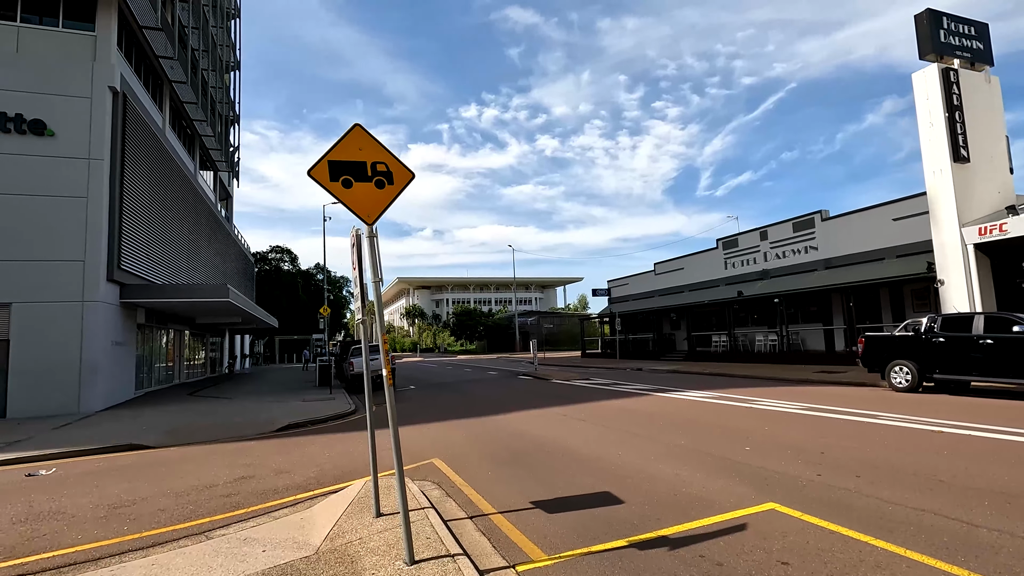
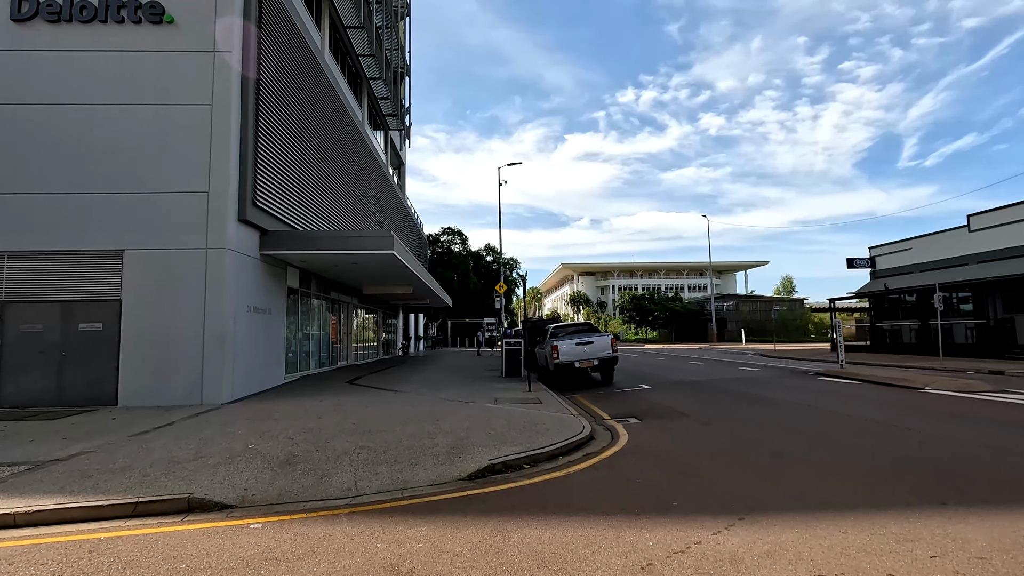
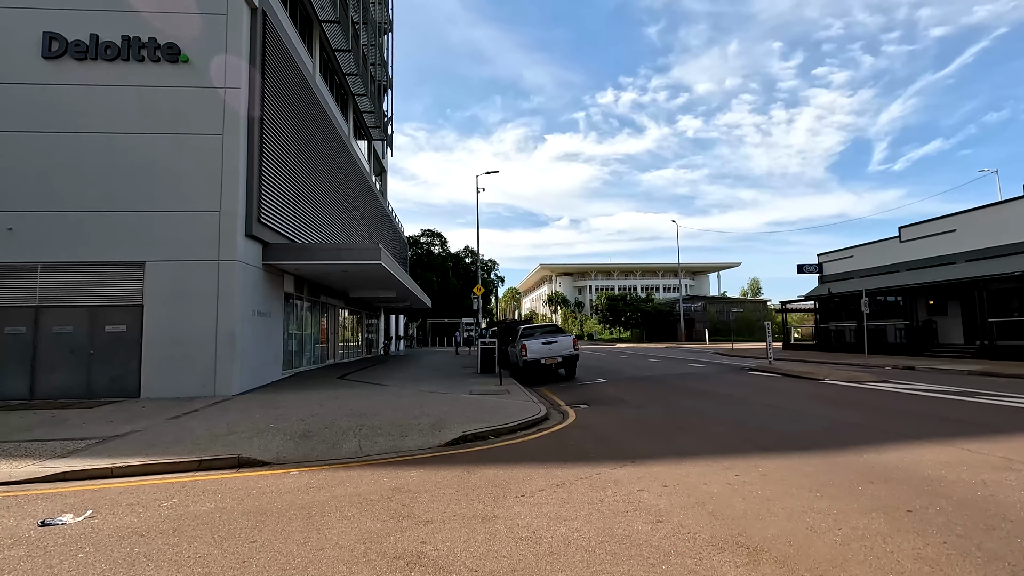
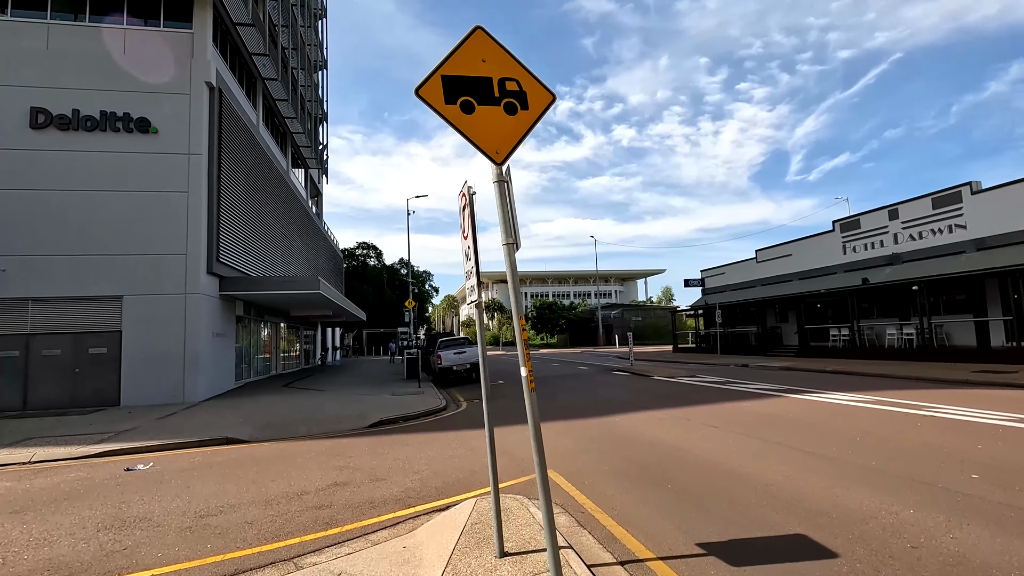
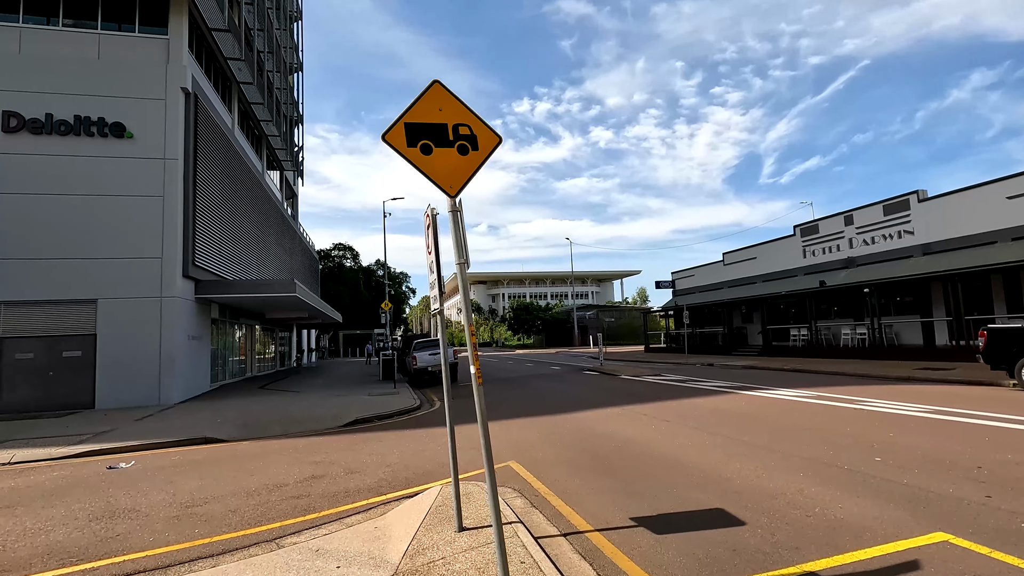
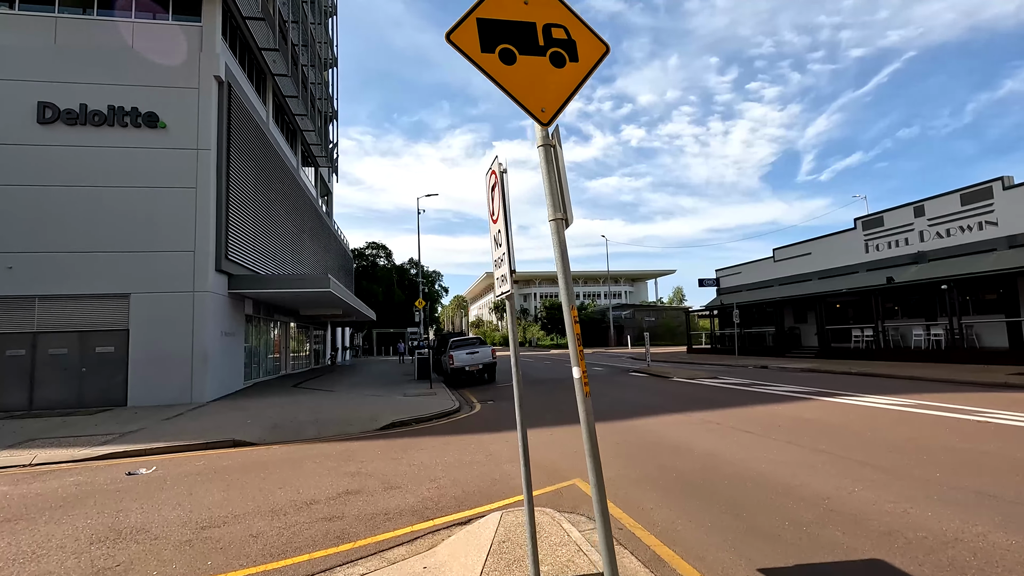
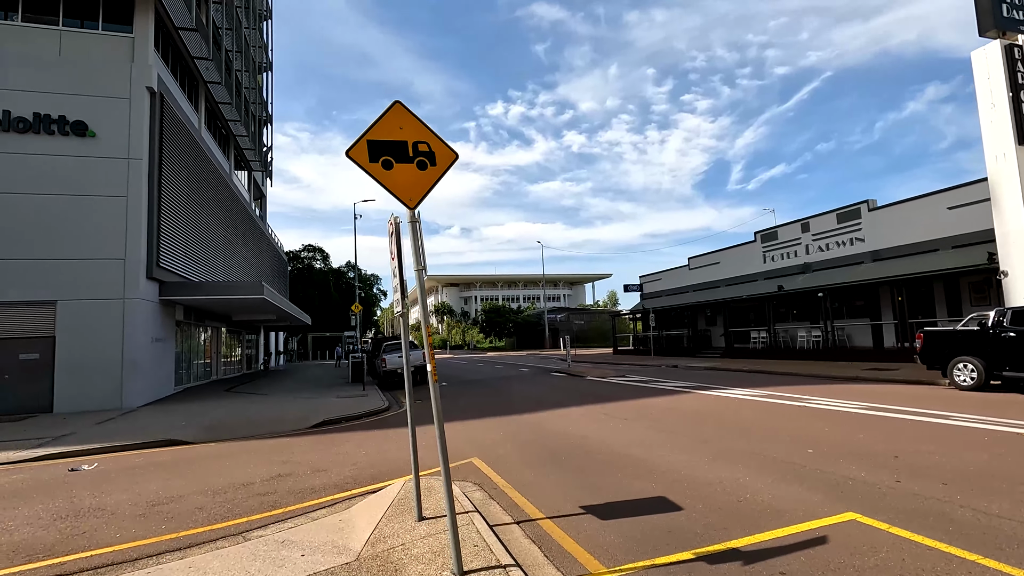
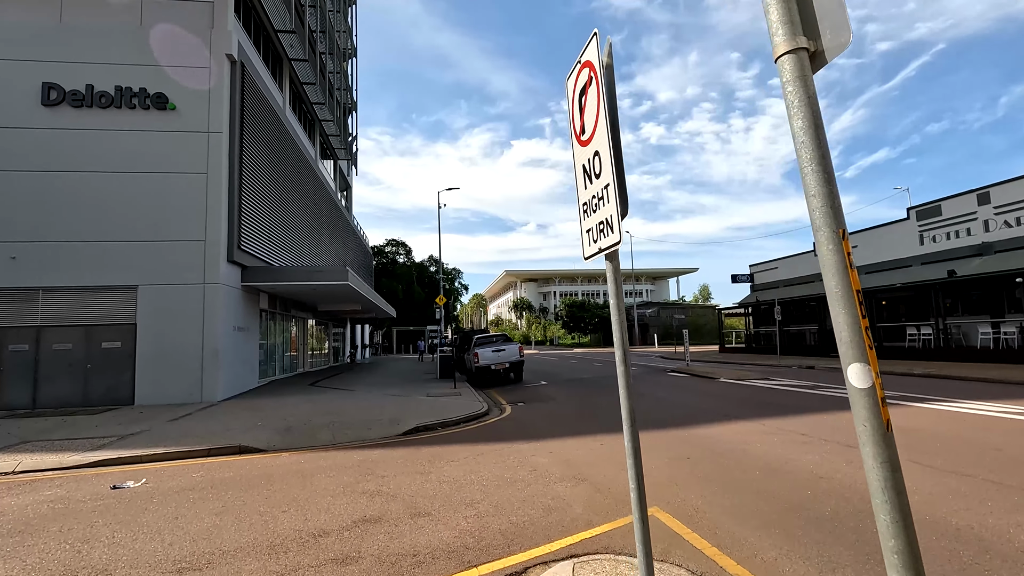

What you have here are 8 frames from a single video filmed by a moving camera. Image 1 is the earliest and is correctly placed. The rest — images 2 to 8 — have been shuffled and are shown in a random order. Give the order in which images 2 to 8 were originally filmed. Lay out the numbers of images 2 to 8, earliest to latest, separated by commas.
7, 5, 4, 6, 8, 3, 2
